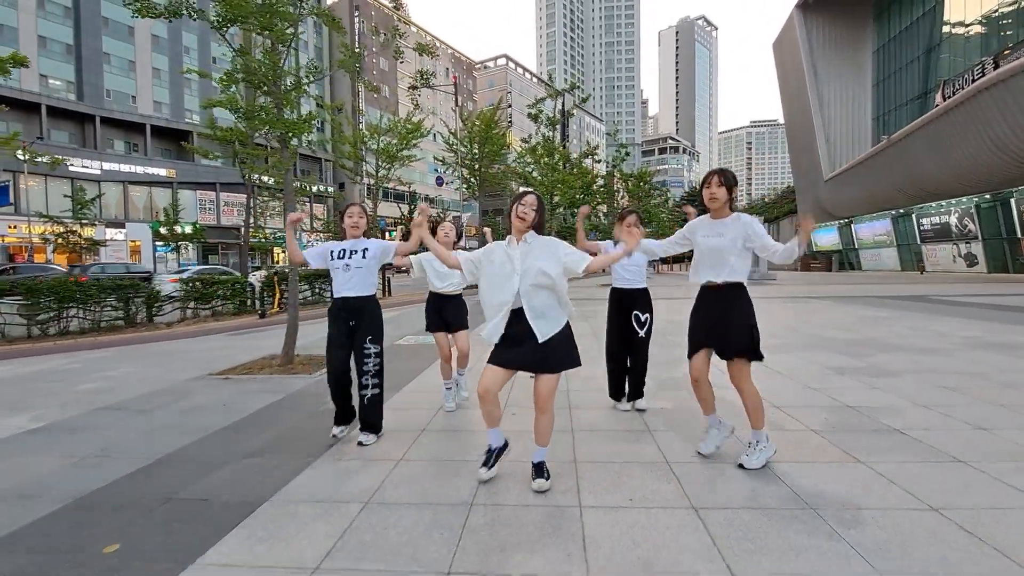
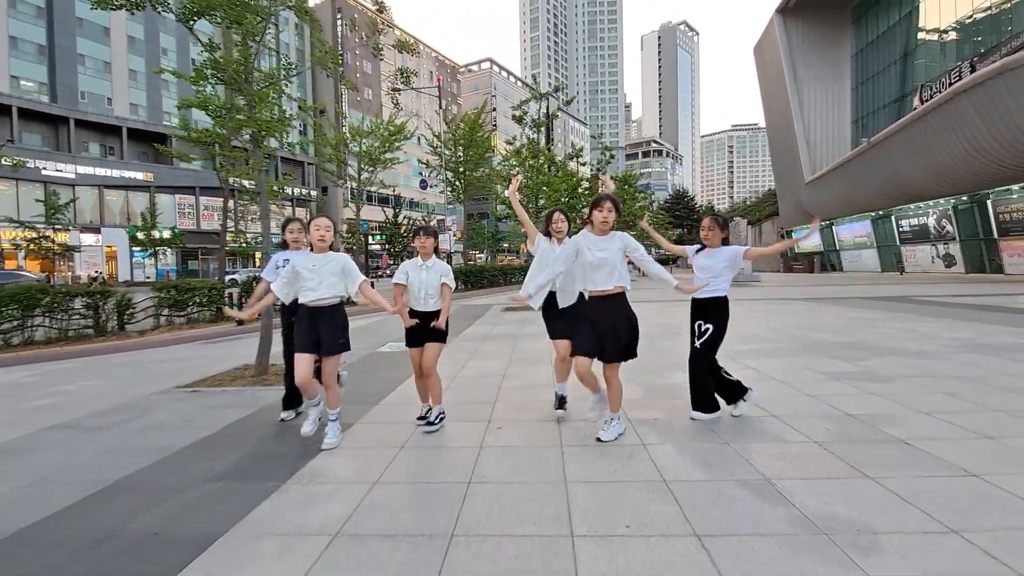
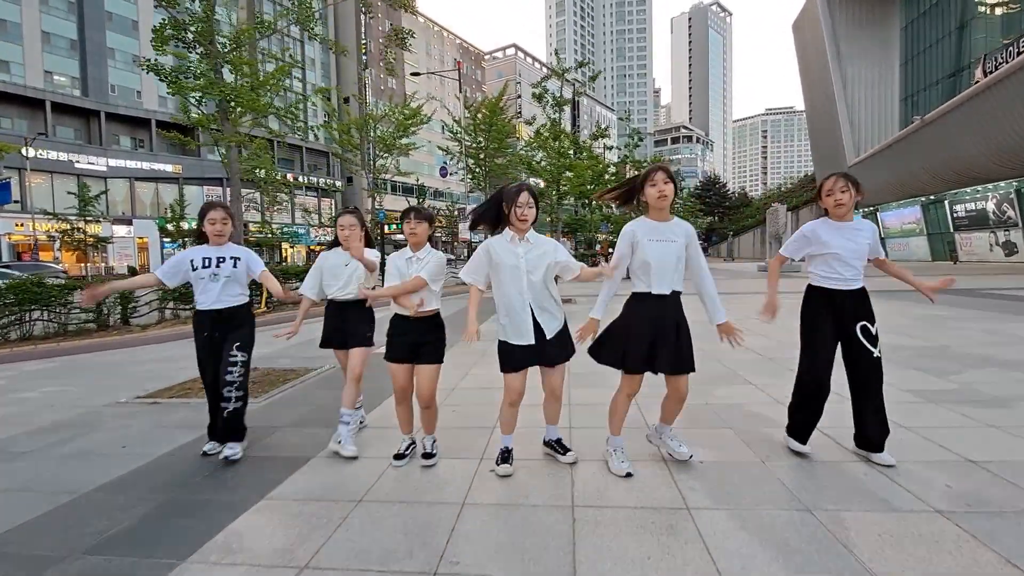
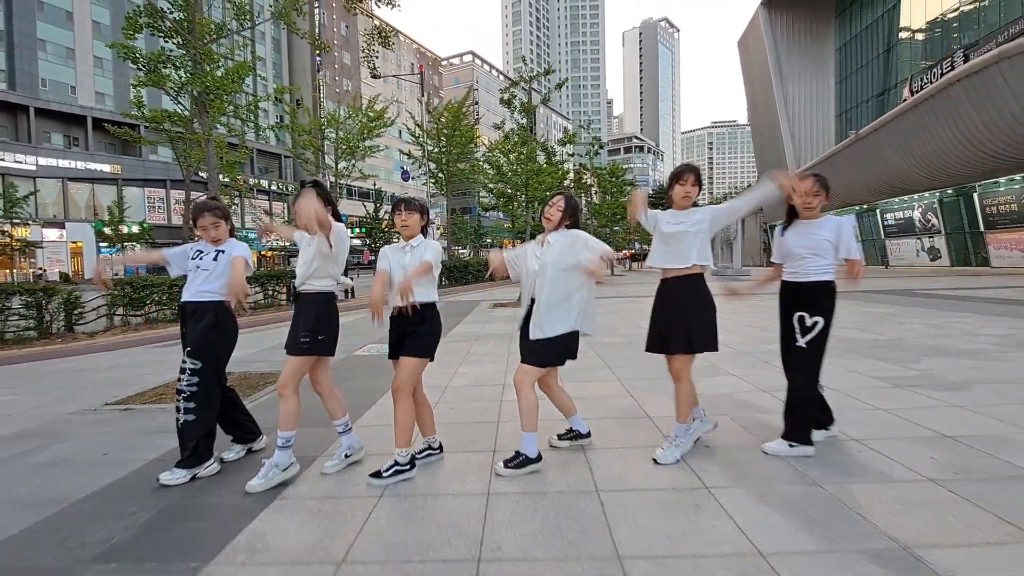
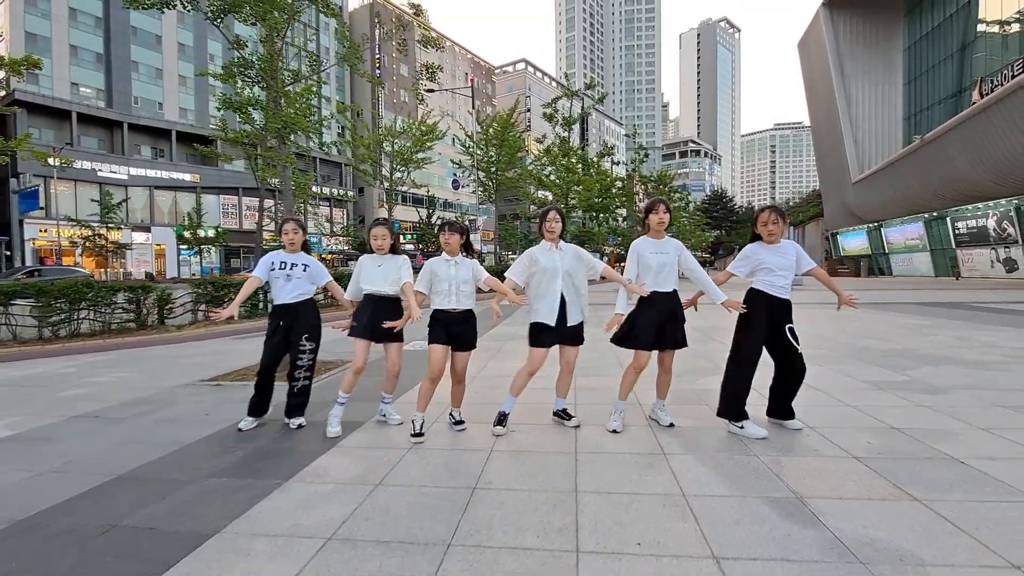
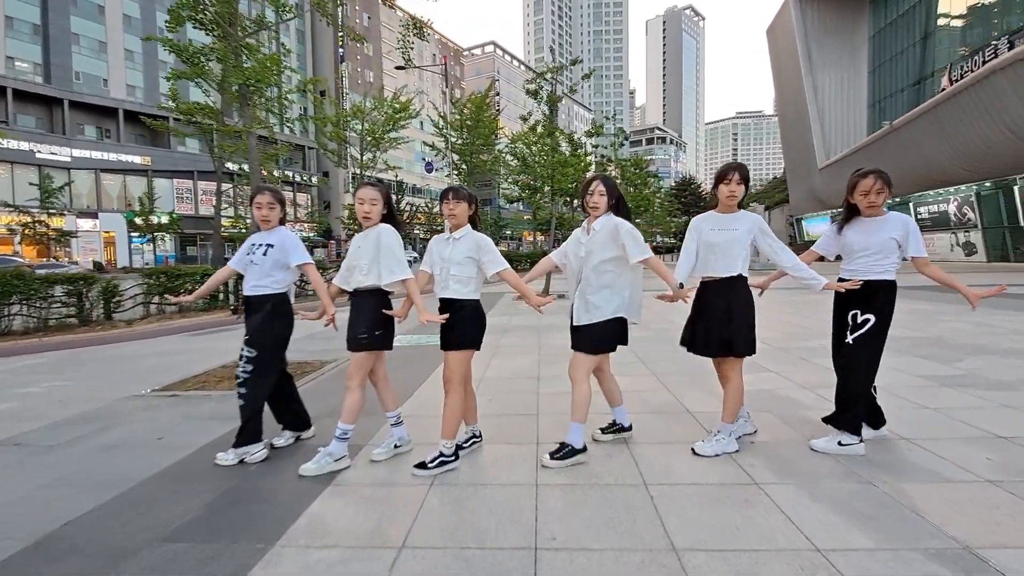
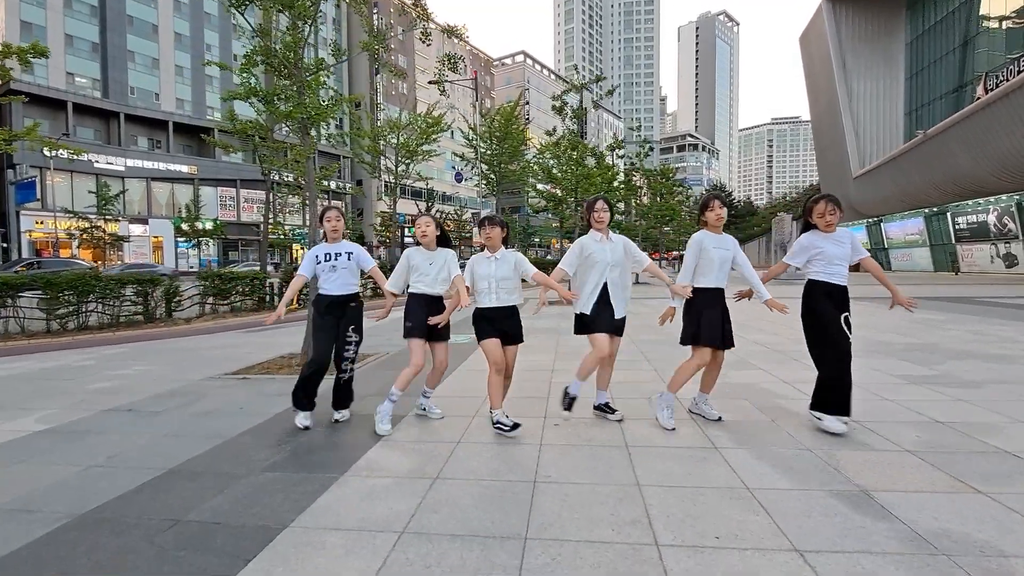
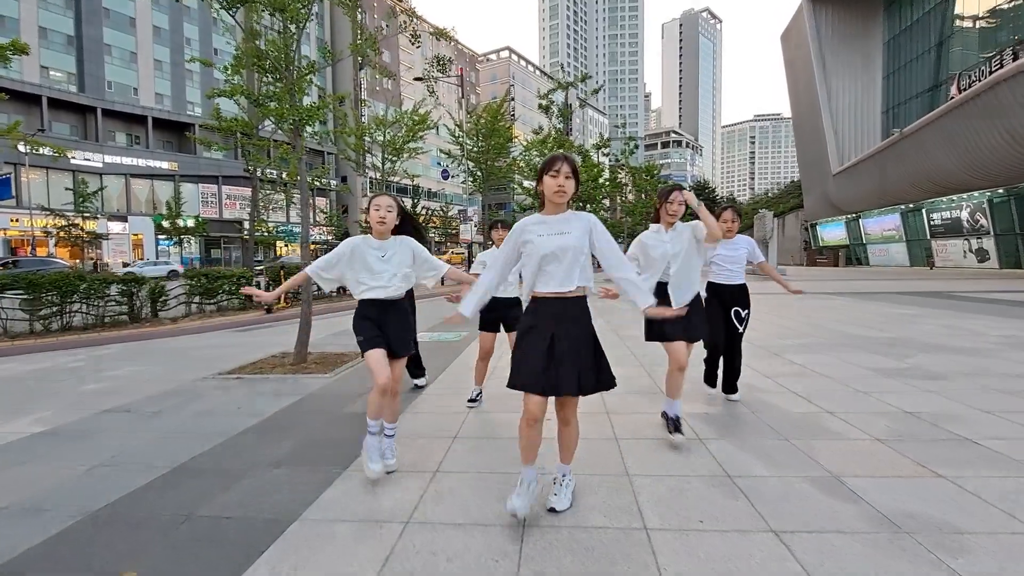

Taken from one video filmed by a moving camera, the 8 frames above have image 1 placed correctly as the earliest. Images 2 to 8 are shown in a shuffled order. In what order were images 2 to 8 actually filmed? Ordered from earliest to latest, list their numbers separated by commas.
3, 5, 7, 6, 4, 2, 8
